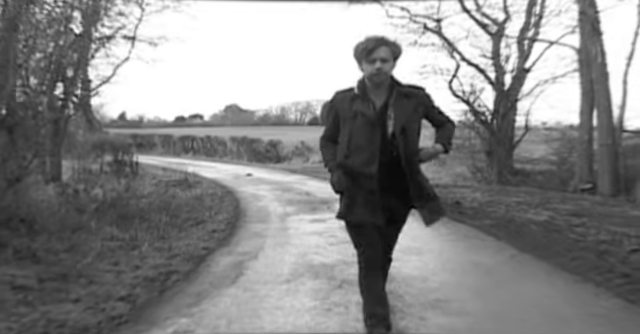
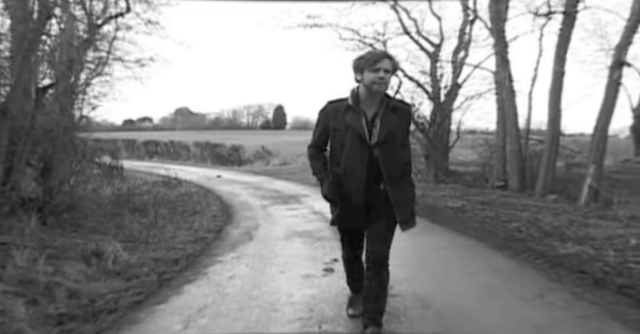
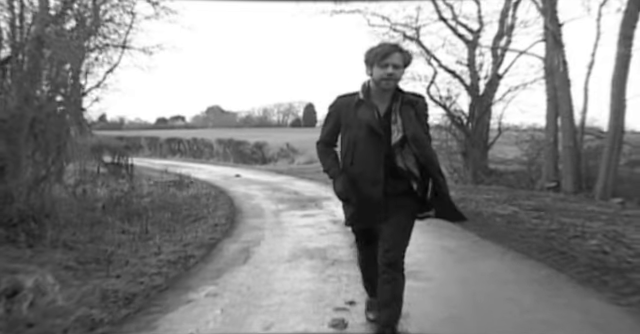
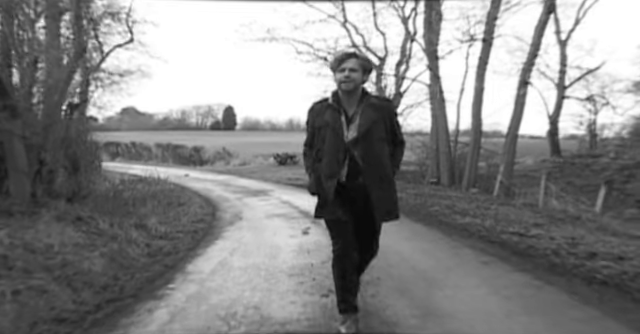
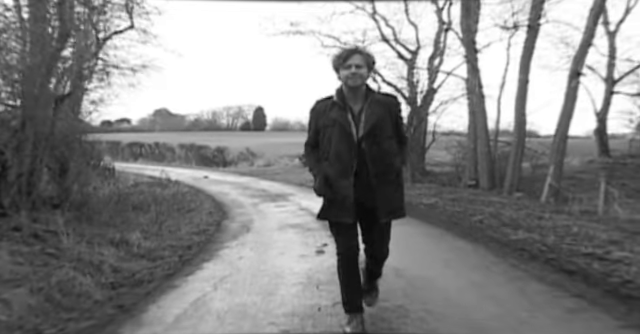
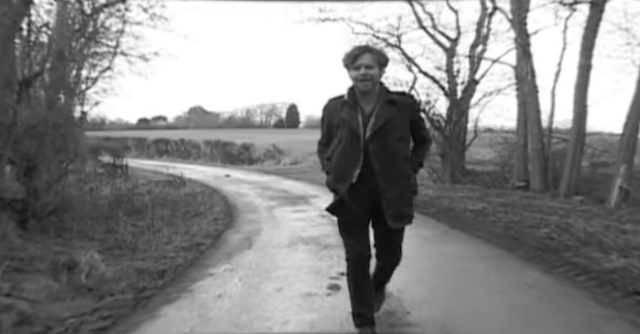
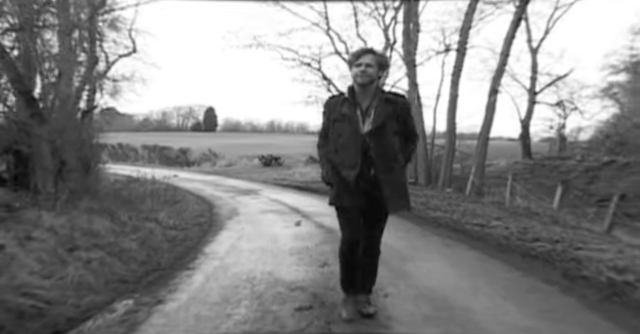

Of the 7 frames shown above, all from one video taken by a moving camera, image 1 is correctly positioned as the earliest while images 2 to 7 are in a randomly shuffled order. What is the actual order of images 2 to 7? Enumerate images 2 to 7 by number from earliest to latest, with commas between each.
3, 6, 2, 5, 4, 7
